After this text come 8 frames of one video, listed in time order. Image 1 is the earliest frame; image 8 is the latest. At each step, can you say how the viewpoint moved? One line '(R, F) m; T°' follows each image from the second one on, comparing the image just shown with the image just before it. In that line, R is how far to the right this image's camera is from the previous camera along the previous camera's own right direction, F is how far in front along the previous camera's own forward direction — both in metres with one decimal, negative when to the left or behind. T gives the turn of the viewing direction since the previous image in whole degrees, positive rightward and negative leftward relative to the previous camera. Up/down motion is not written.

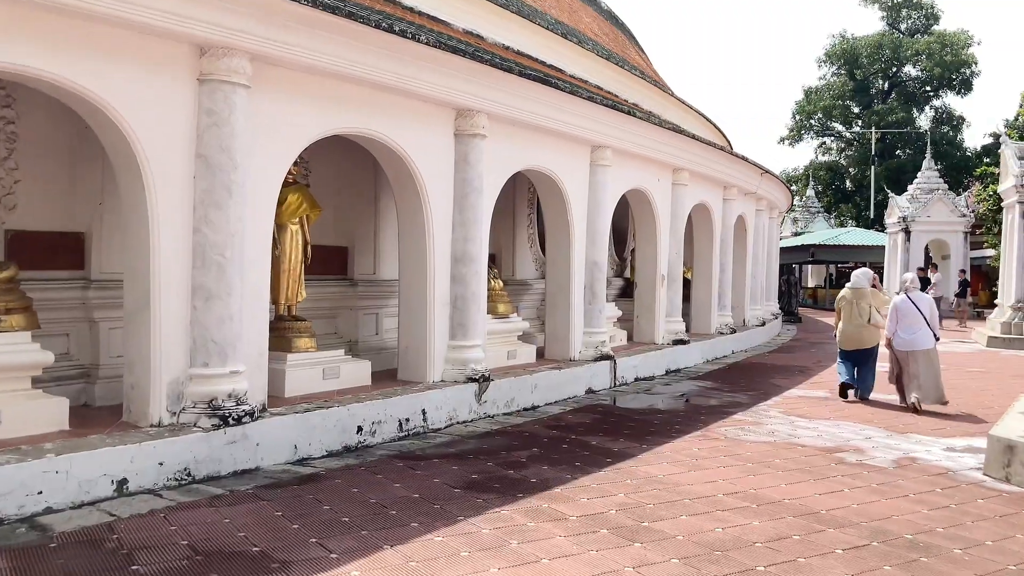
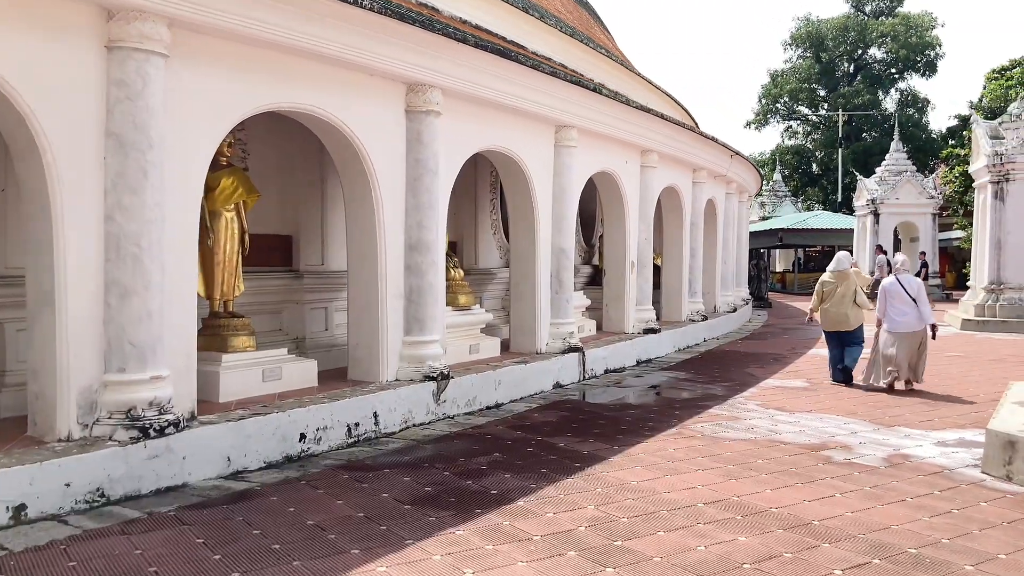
(+0.1, +0.6) m; +2°
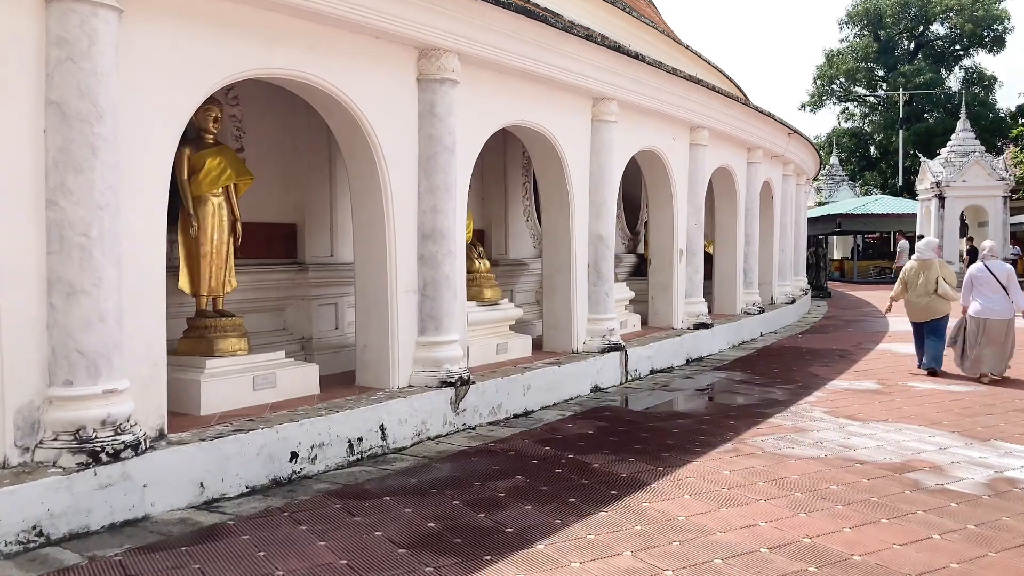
(+0.1, +0.9) m; -3°
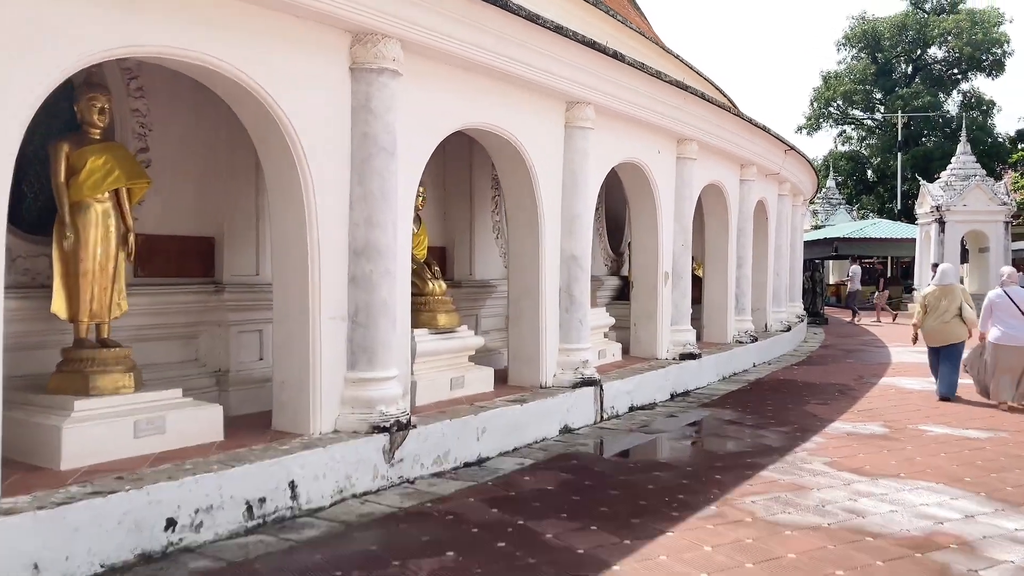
(+0.3, +1.0) m; 0°
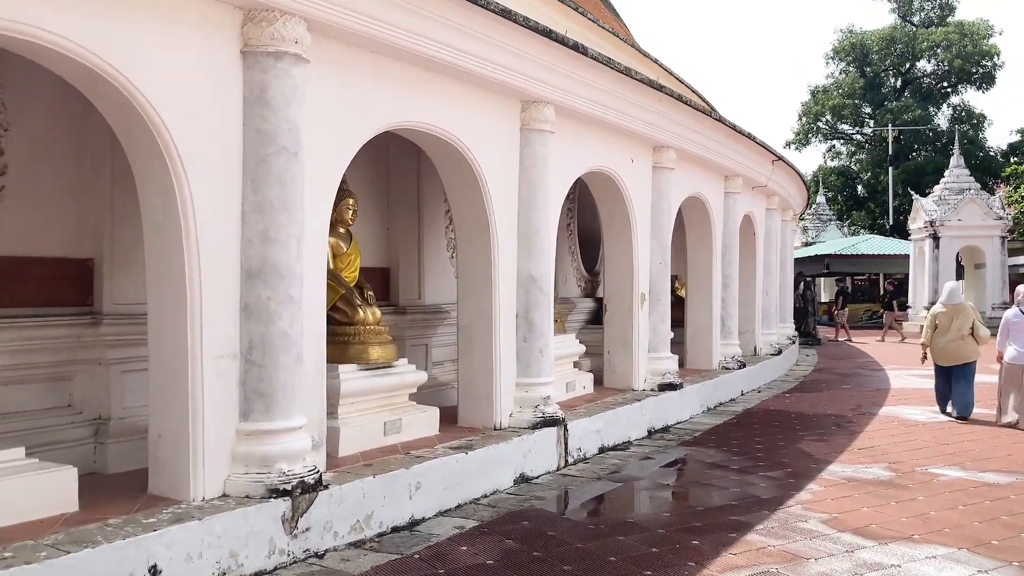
(+0.3, +1.0) m; +1°
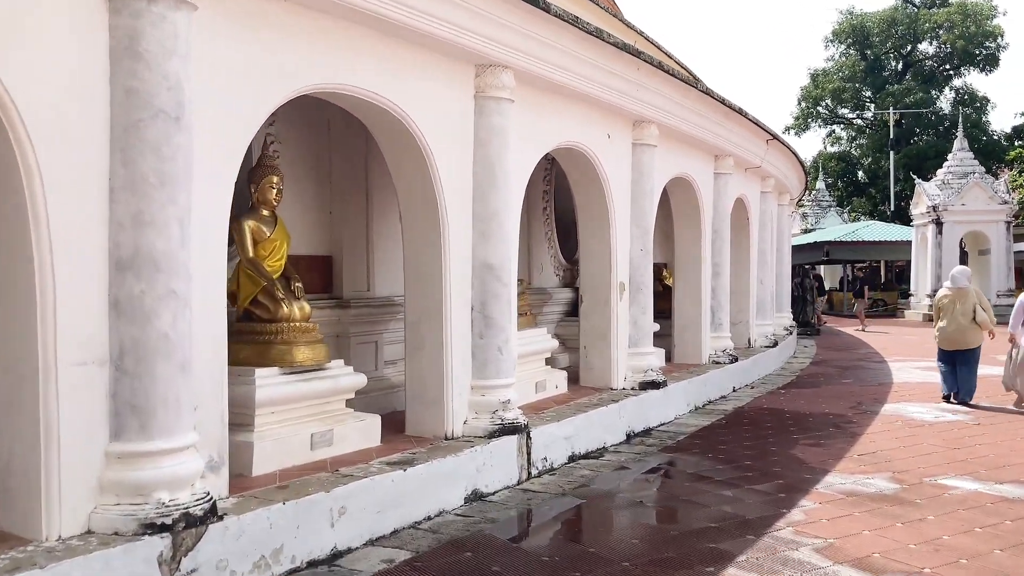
(+0.3, +0.8) m; 0°
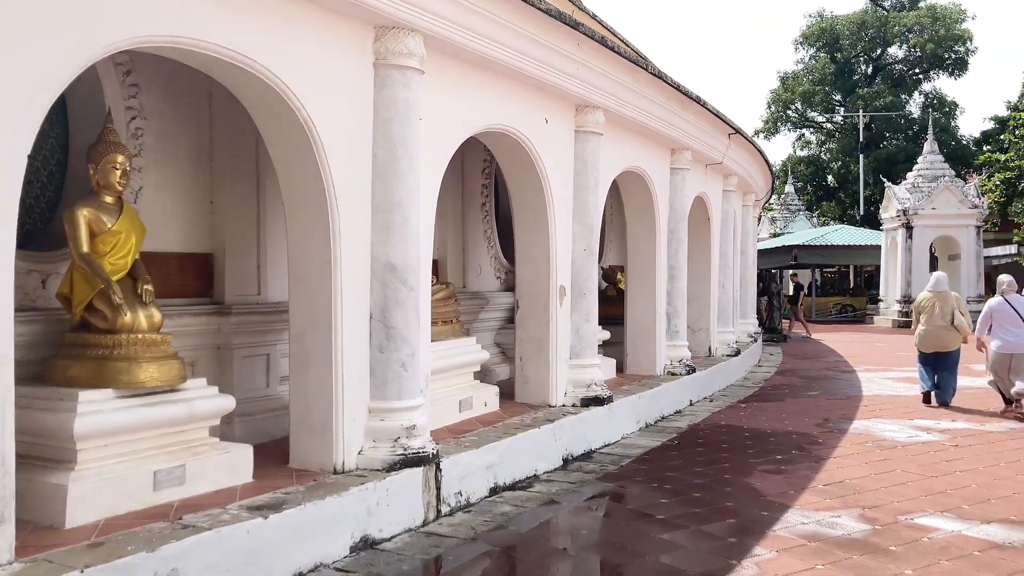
(+0.4, +0.9) m; +2°
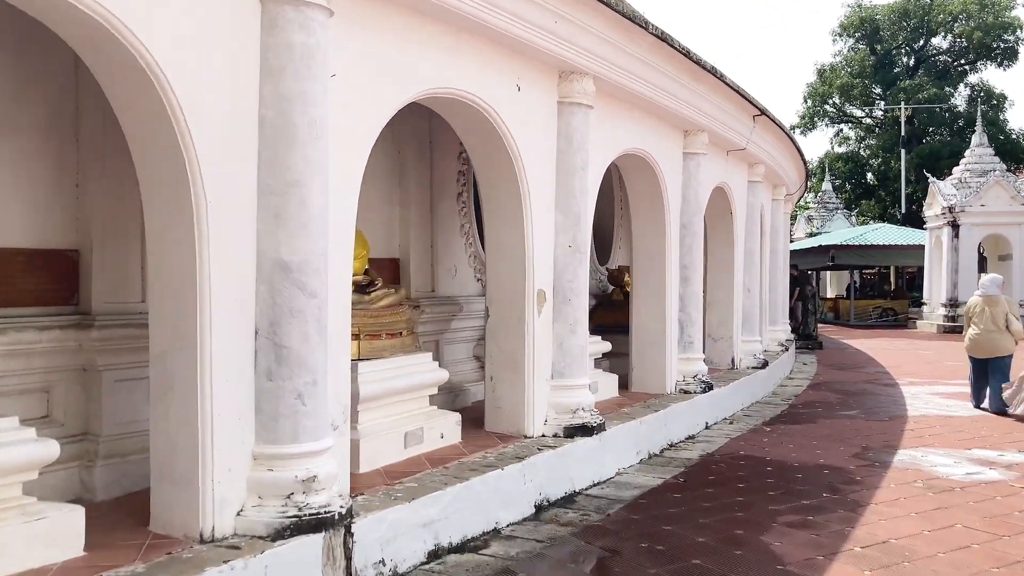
(+0.4, +1.3) m; -2°
